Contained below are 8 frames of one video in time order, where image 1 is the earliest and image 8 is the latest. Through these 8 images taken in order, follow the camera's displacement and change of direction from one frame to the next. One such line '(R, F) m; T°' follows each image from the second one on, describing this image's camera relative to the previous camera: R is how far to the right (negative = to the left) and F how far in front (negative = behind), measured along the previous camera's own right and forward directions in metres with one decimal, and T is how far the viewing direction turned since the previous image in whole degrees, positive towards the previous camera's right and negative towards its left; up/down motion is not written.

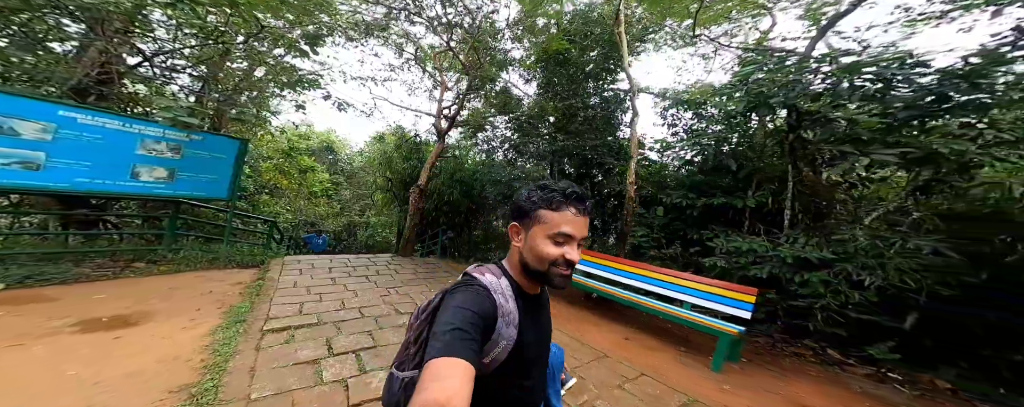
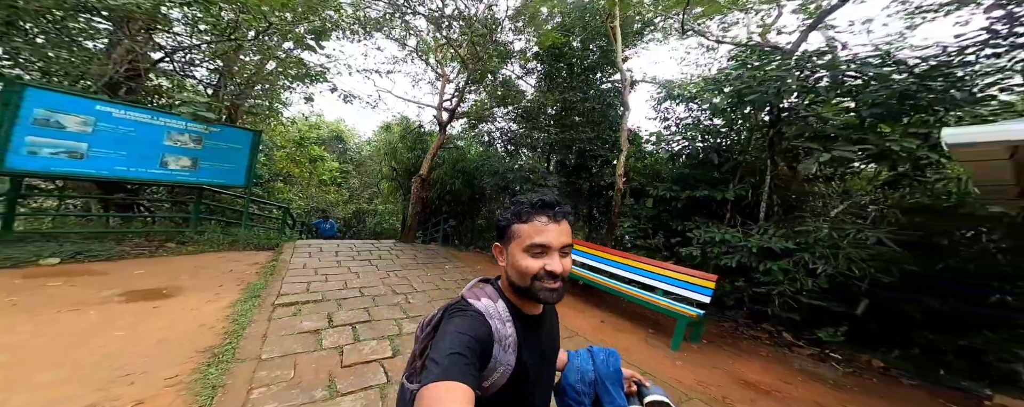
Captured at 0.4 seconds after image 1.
(+0.4, -0.3) m; -2°
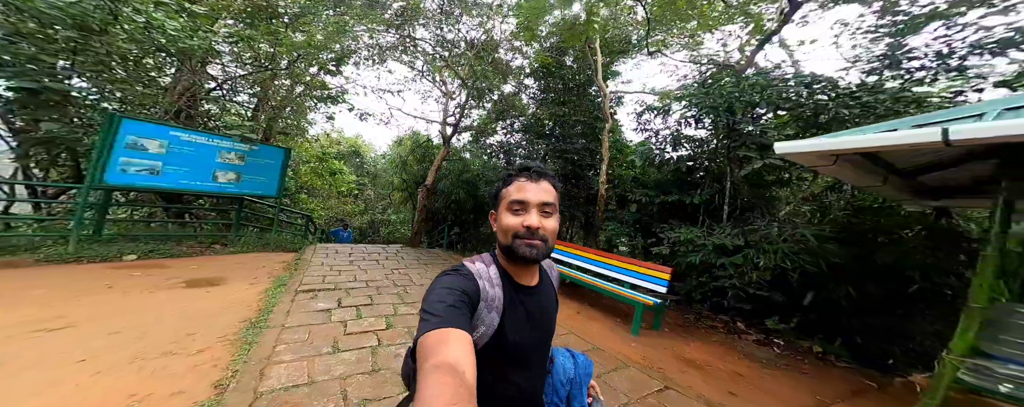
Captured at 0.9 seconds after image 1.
(+0.6, -0.6) m; -3°
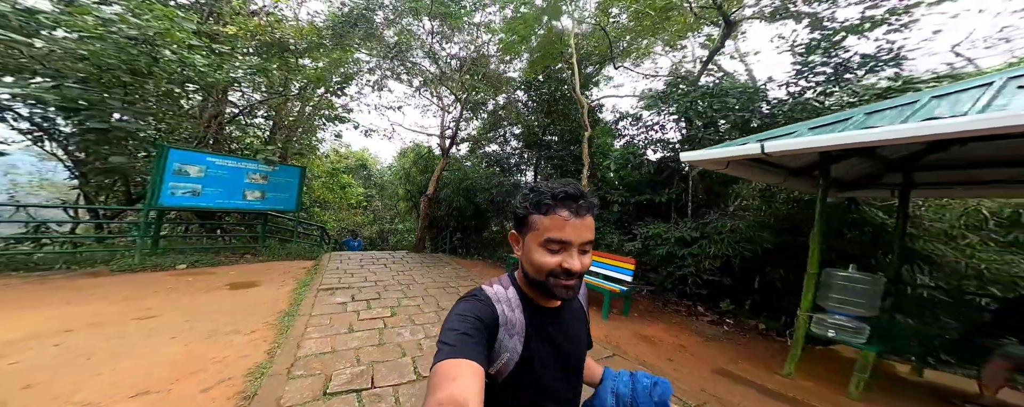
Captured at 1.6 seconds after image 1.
(+0.4, -0.7) m; -2°
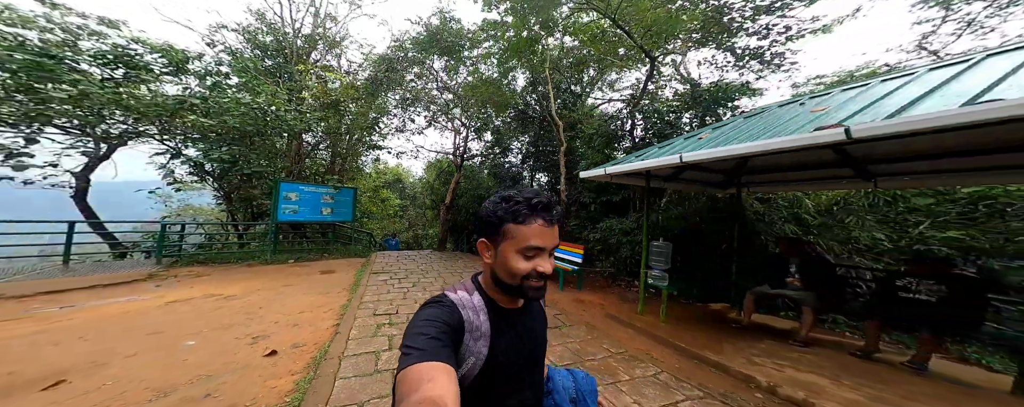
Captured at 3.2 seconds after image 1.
(+1.3, -1.8) m; -8°
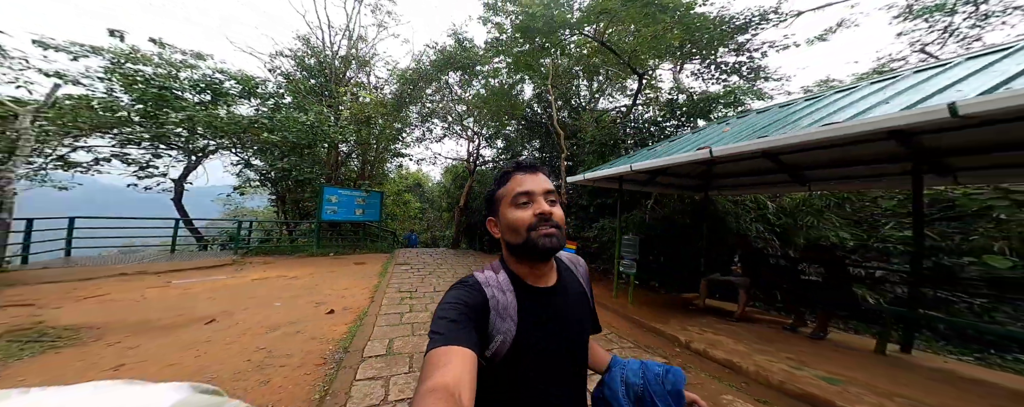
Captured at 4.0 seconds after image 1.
(+0.4, -0.9) m; -4°
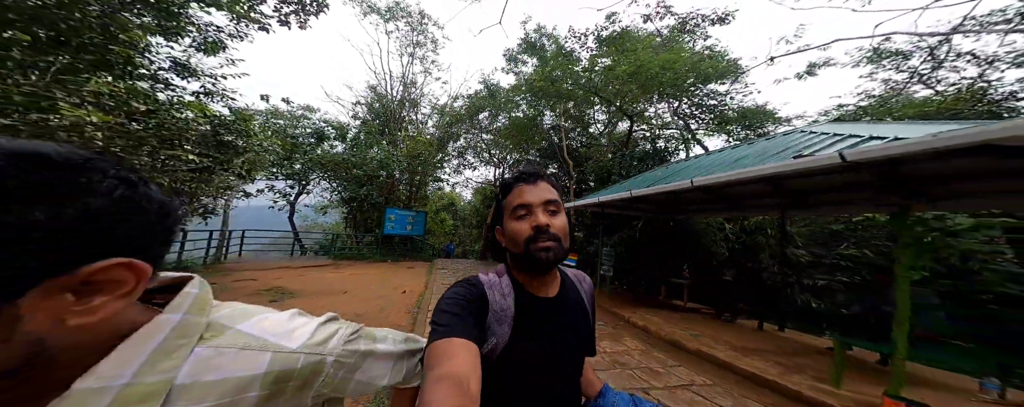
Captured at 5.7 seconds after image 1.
(+0.6, -1.9) m; -7°
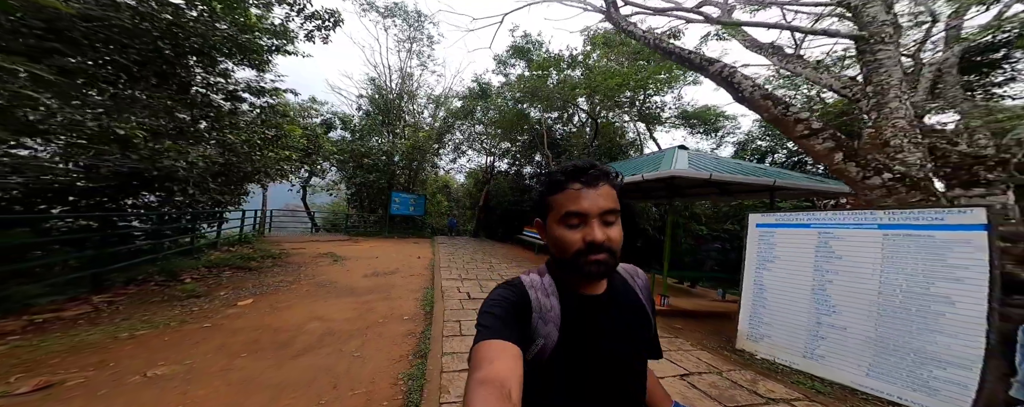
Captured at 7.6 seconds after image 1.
(+0.2, -2.1) m; +2°
